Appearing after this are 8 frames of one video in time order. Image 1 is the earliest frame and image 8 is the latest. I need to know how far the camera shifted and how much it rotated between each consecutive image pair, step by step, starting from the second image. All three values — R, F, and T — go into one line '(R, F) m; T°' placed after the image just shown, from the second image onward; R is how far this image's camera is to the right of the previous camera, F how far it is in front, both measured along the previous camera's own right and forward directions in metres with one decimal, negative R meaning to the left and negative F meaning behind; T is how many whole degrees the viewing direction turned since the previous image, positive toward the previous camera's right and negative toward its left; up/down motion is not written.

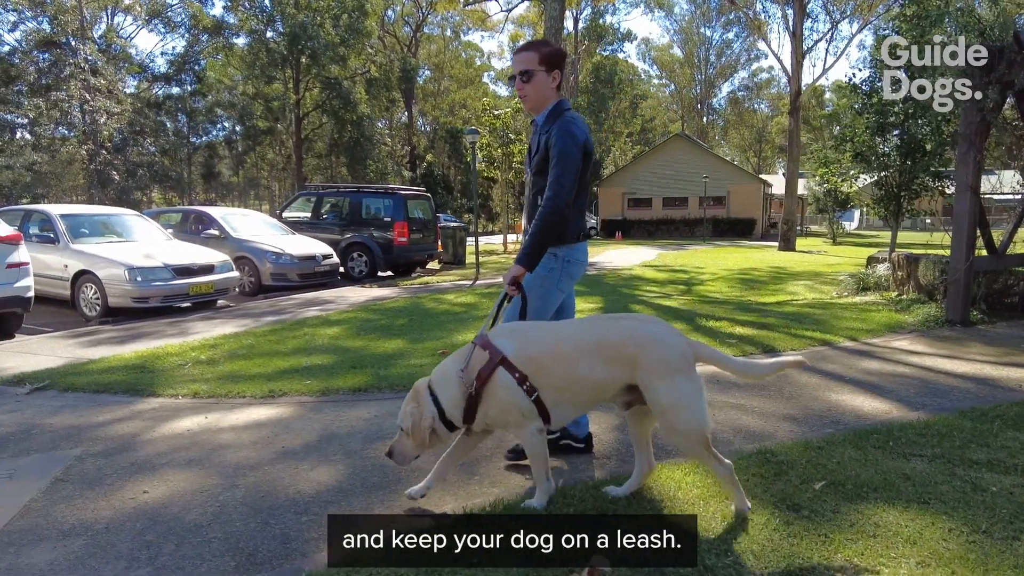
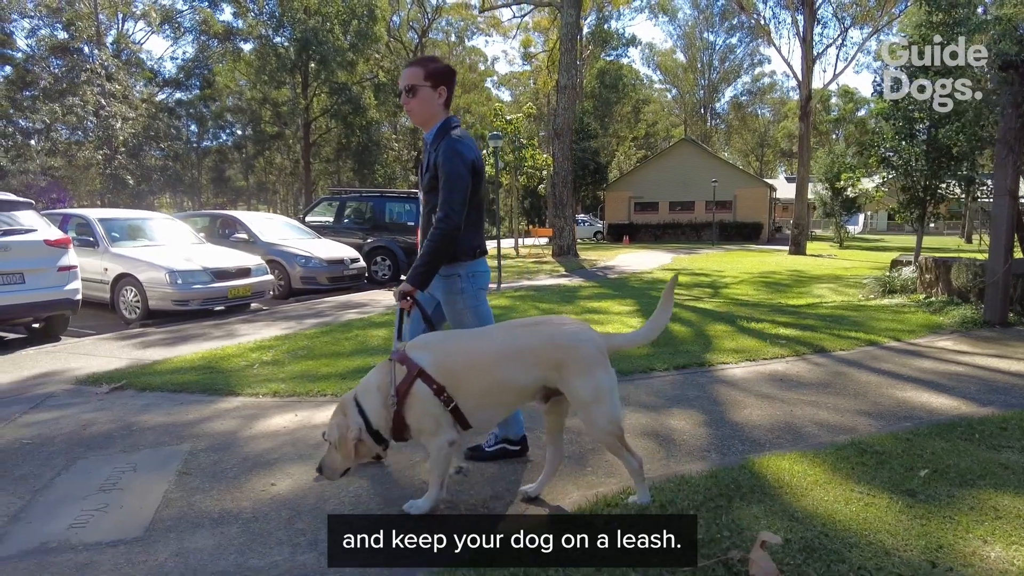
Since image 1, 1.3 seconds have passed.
(-0.6, -0.2) m; 0°
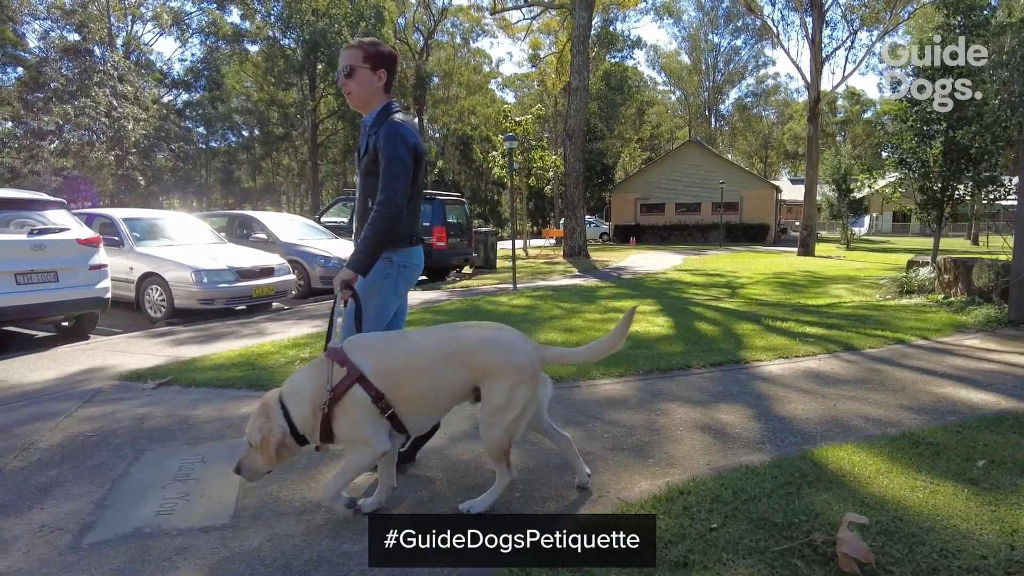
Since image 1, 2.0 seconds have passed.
(-0.3, -0.1) m; 0°
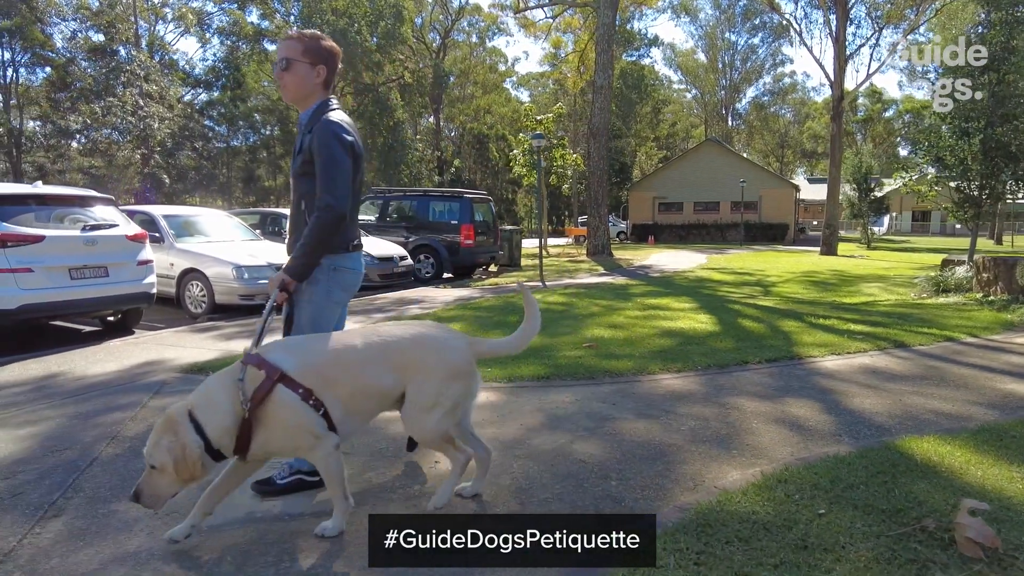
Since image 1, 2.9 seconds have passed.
(-0.4, -0.1) m; -1°
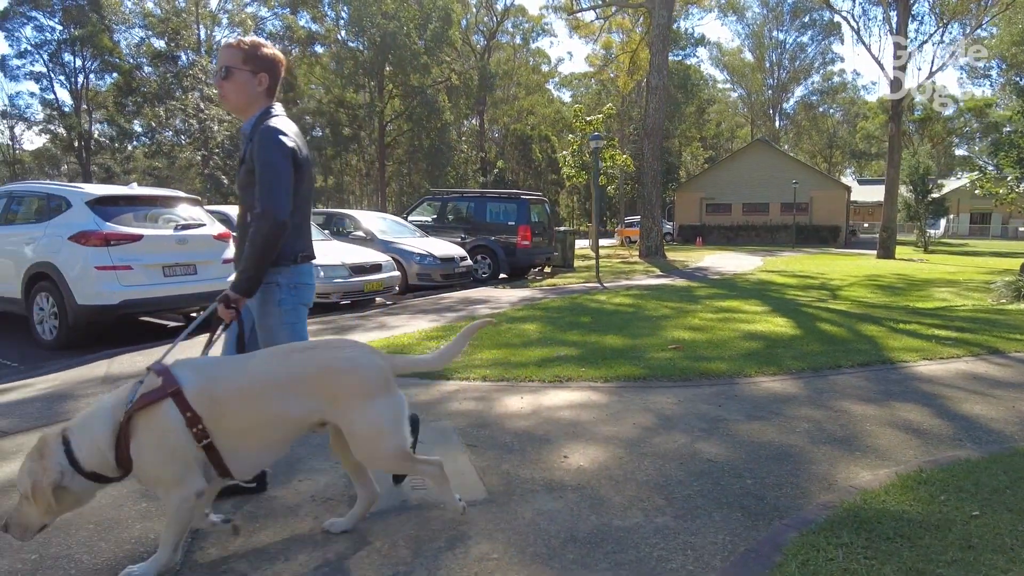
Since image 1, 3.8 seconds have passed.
(-0.5, -0.1) m; -3°
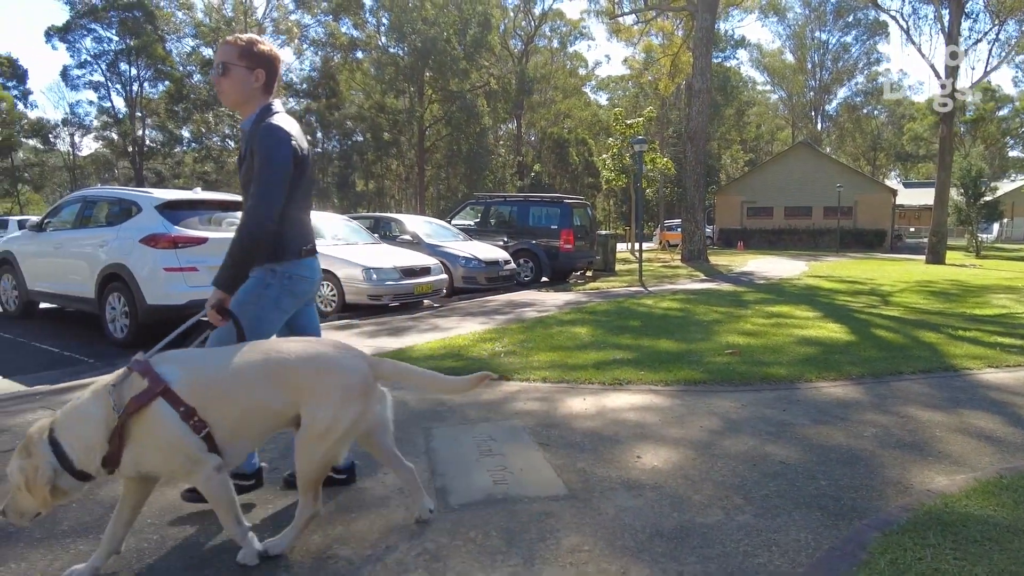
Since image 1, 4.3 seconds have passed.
(-0.2, -0.1) m; -3°
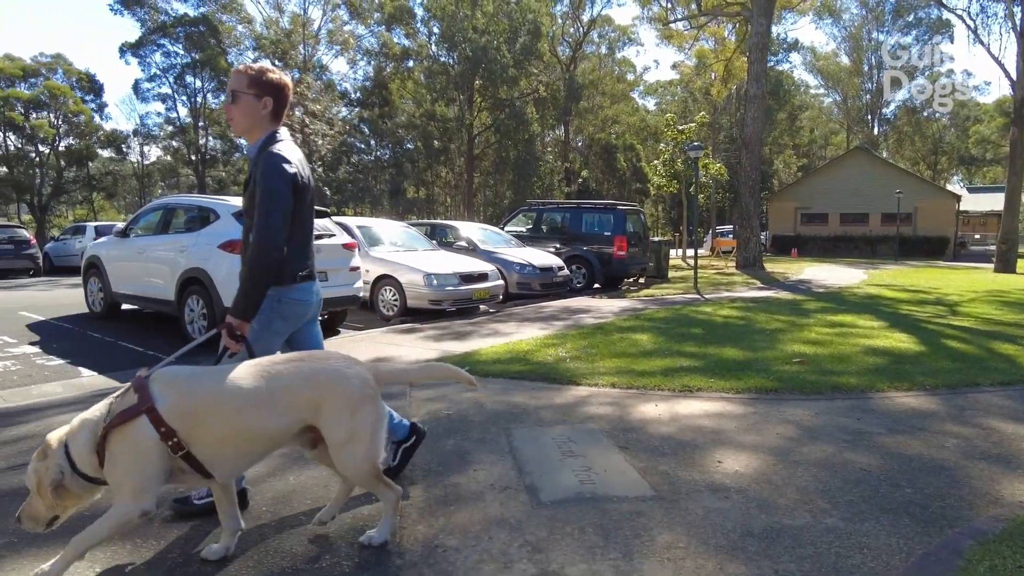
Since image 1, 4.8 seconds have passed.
(-0.2, -0.2) m; -4°
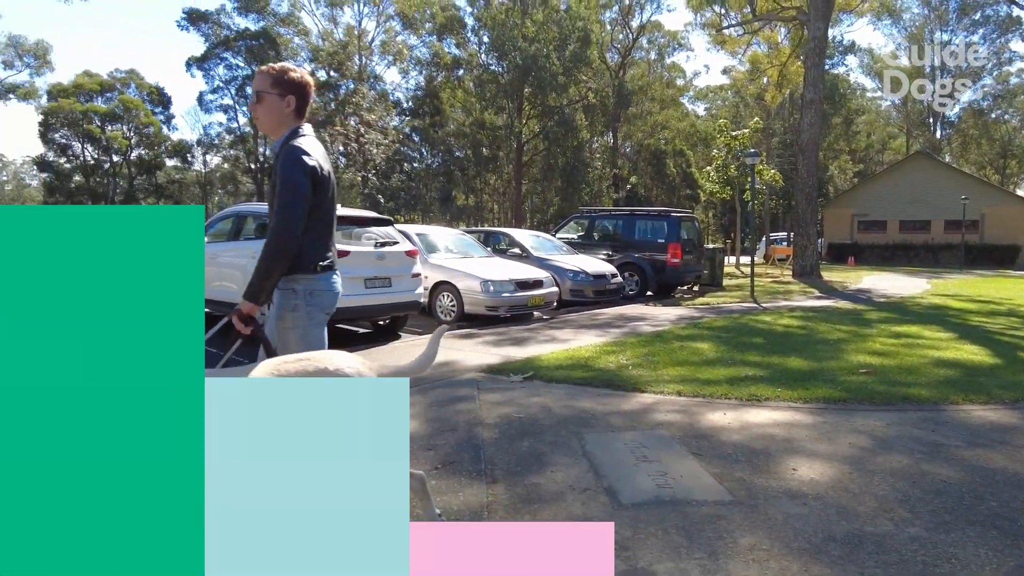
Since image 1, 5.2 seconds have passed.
(-0.2, -0.1) m; -4°
